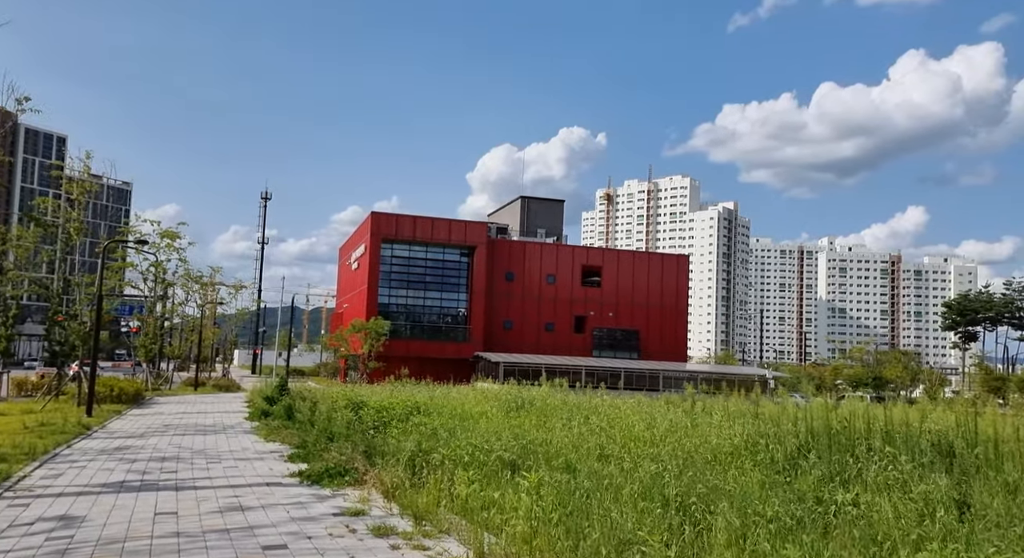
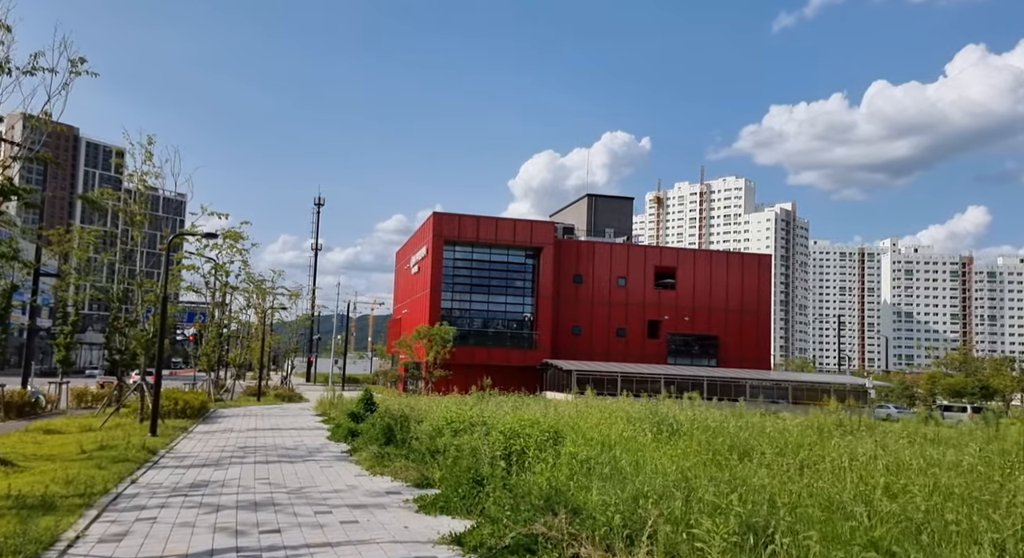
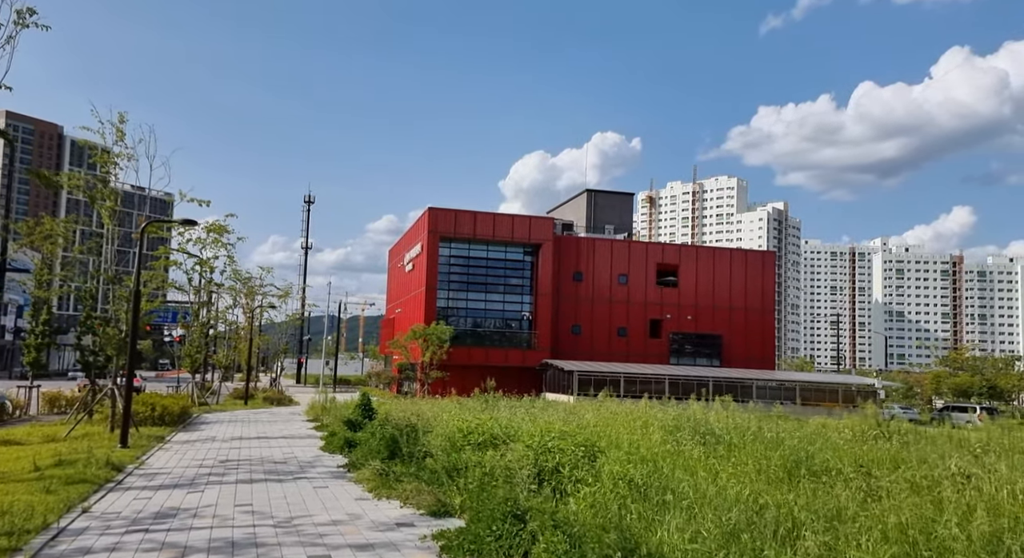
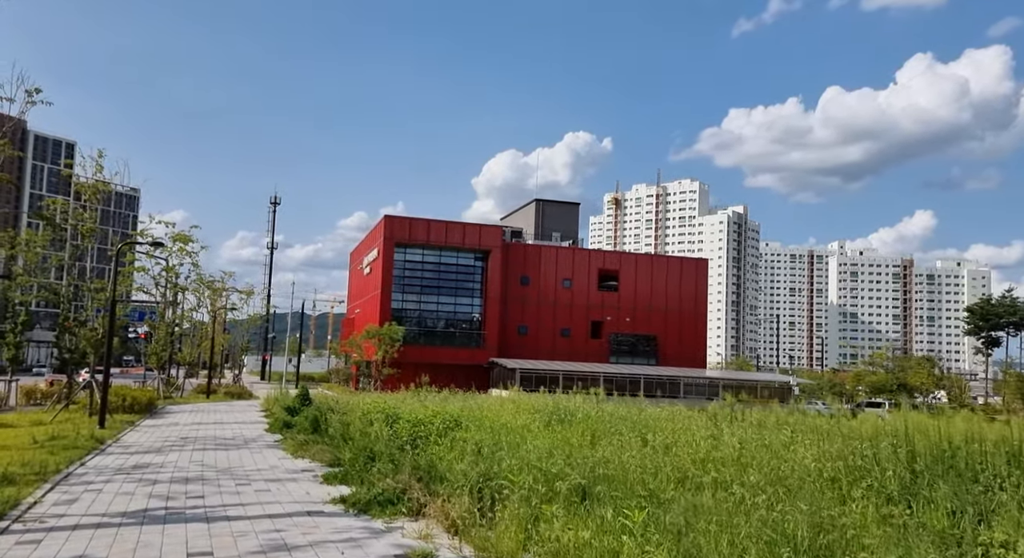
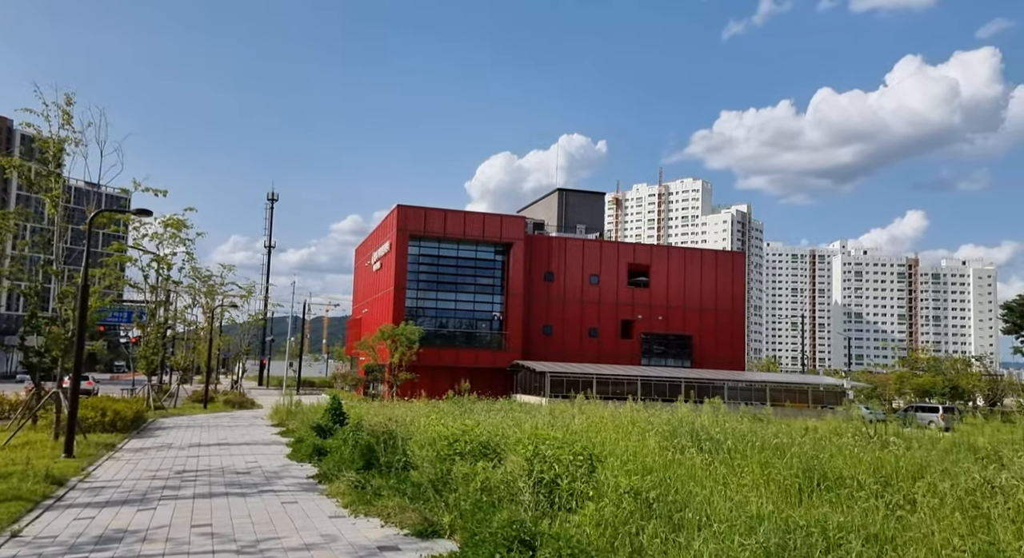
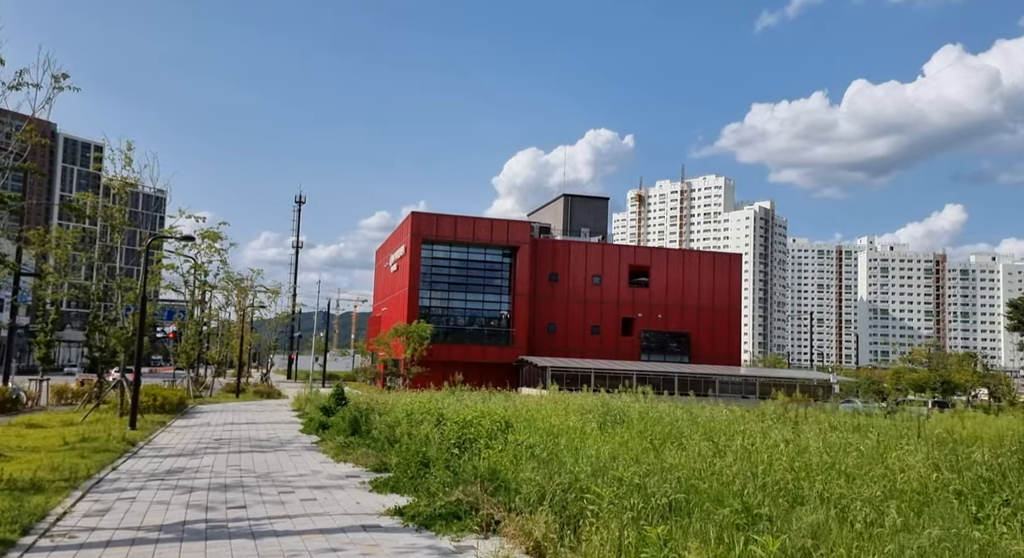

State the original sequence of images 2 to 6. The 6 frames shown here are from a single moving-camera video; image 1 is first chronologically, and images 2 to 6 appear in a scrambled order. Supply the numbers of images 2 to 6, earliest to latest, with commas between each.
4, 6, 2, 3, 5
